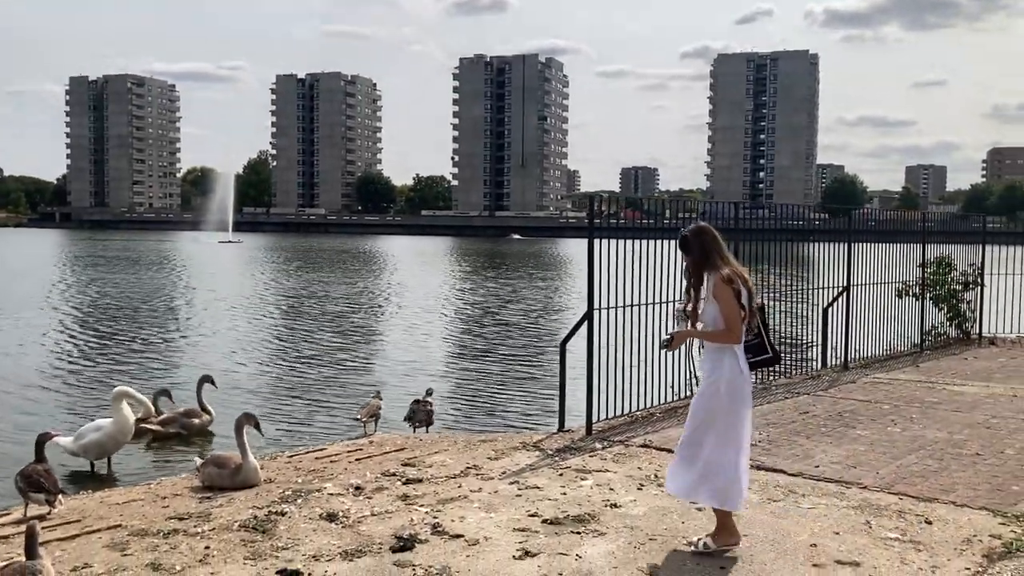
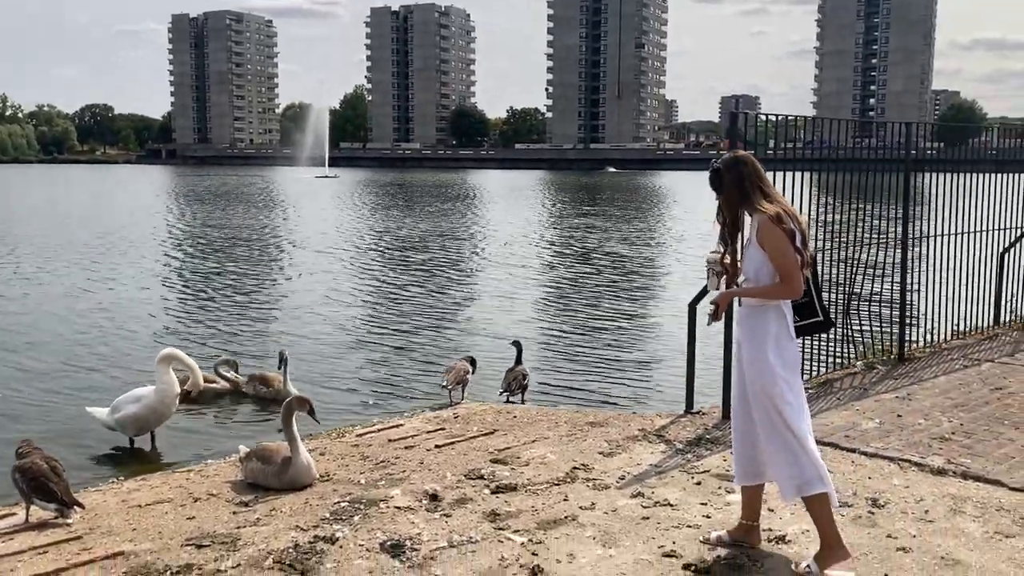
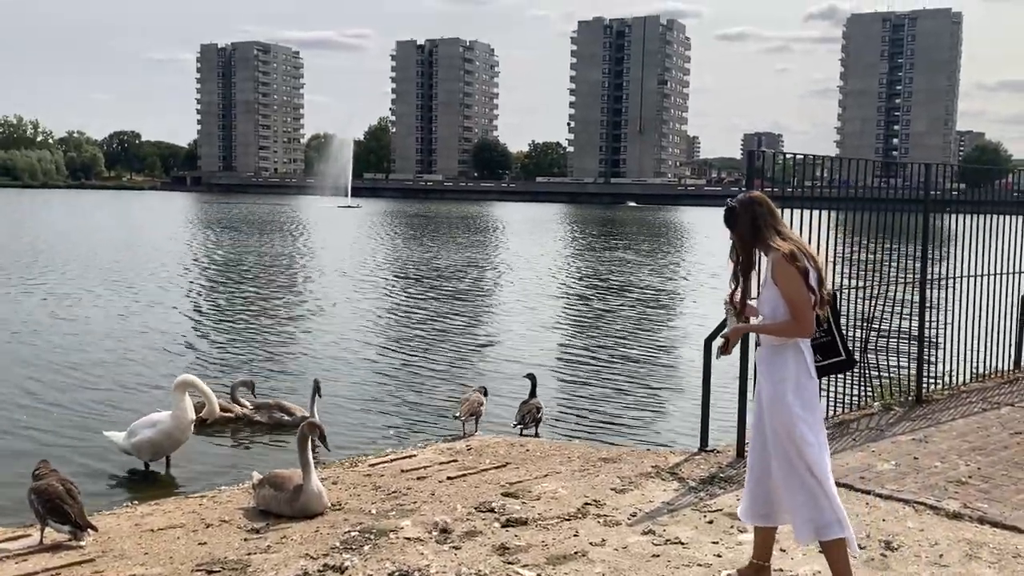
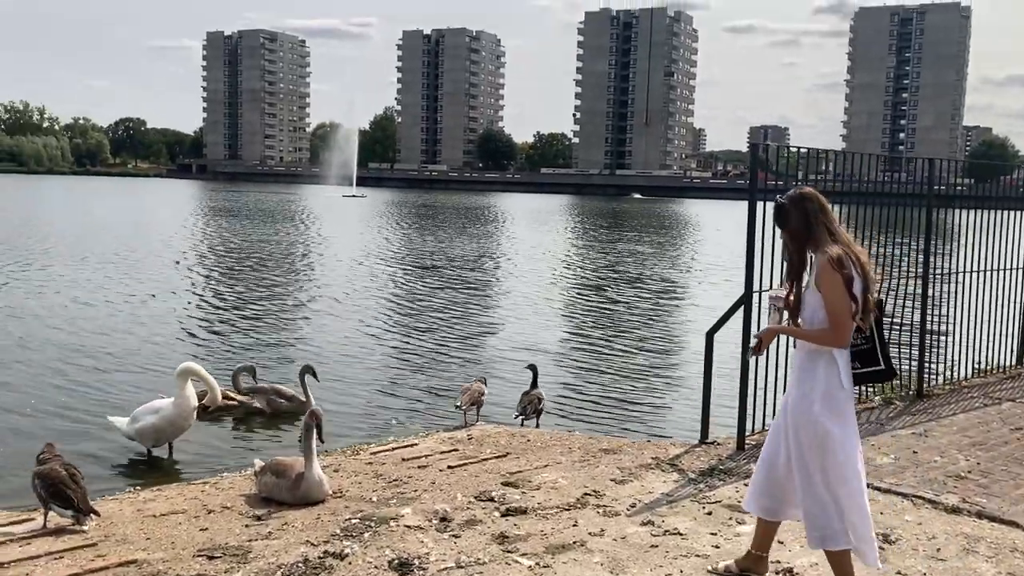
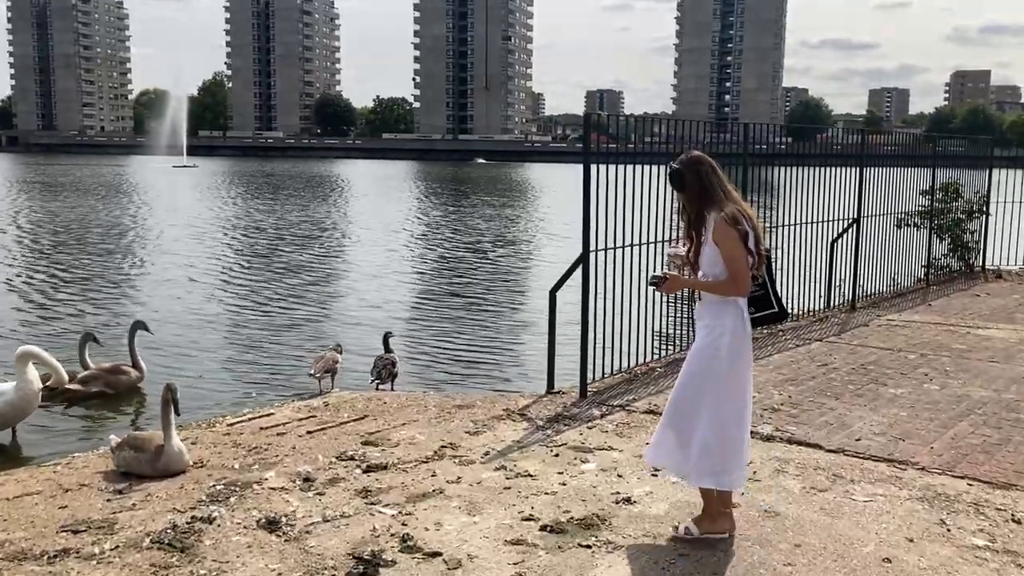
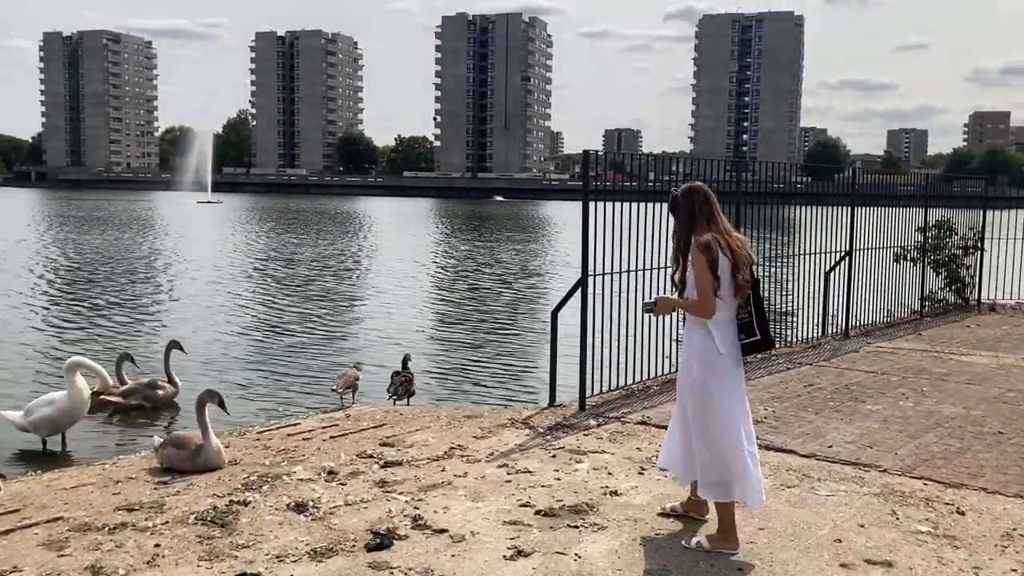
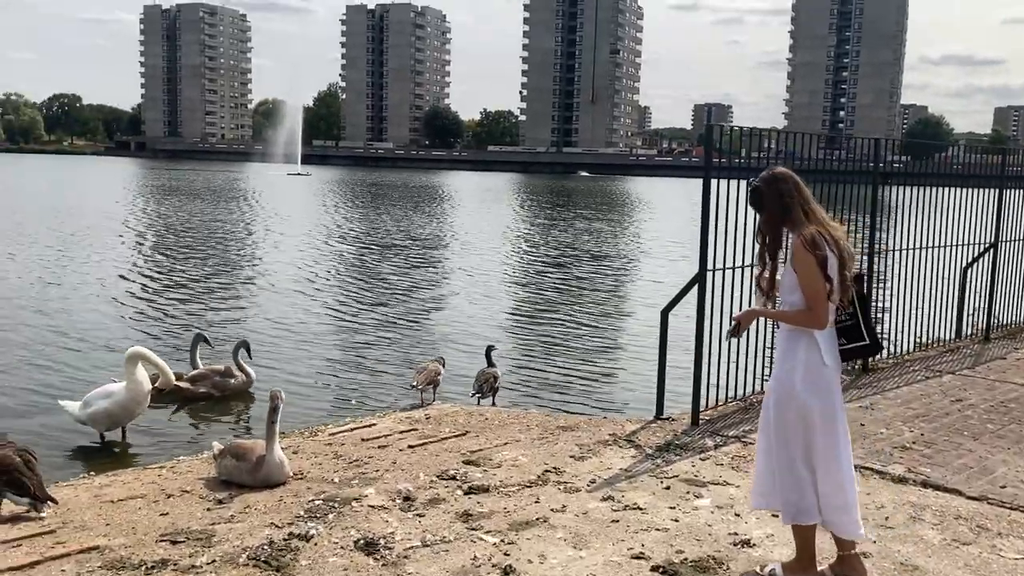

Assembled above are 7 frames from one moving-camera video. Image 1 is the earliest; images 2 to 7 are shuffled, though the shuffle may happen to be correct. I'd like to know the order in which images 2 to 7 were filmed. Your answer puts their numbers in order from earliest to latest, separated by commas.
6, 5, 7, 4, 3, 2
